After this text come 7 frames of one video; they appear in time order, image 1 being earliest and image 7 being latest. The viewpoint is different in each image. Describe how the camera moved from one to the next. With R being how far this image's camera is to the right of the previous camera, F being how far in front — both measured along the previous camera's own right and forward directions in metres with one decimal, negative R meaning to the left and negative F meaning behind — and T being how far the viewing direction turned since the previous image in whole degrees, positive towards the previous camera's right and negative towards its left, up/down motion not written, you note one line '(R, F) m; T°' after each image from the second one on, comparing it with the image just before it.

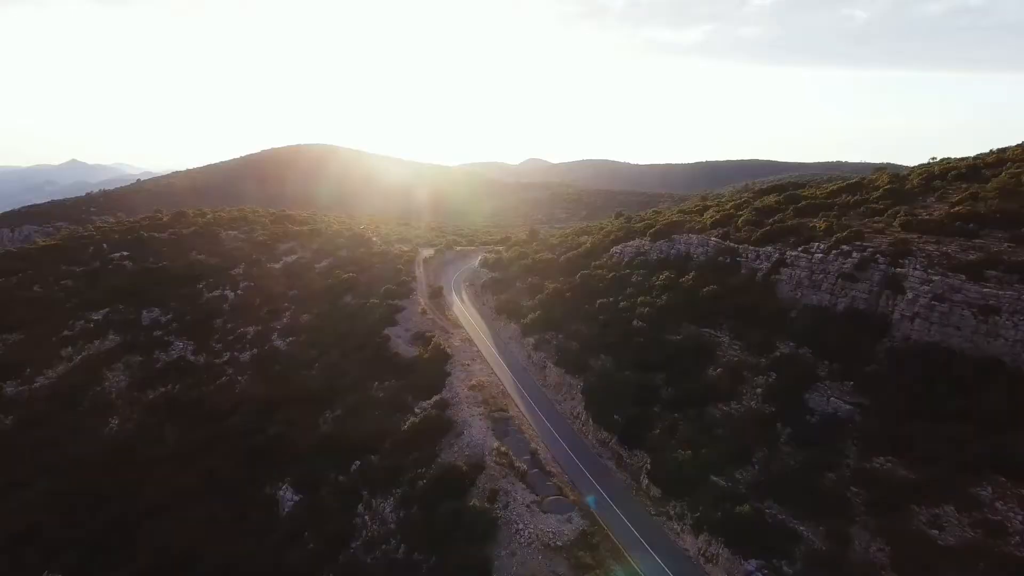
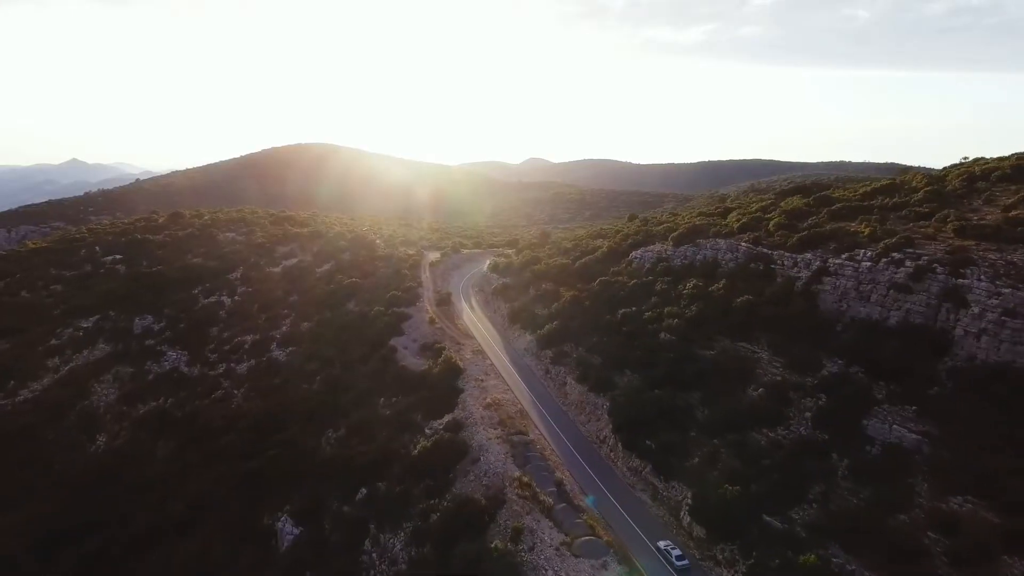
(-1.0, +2.2) m; 0°
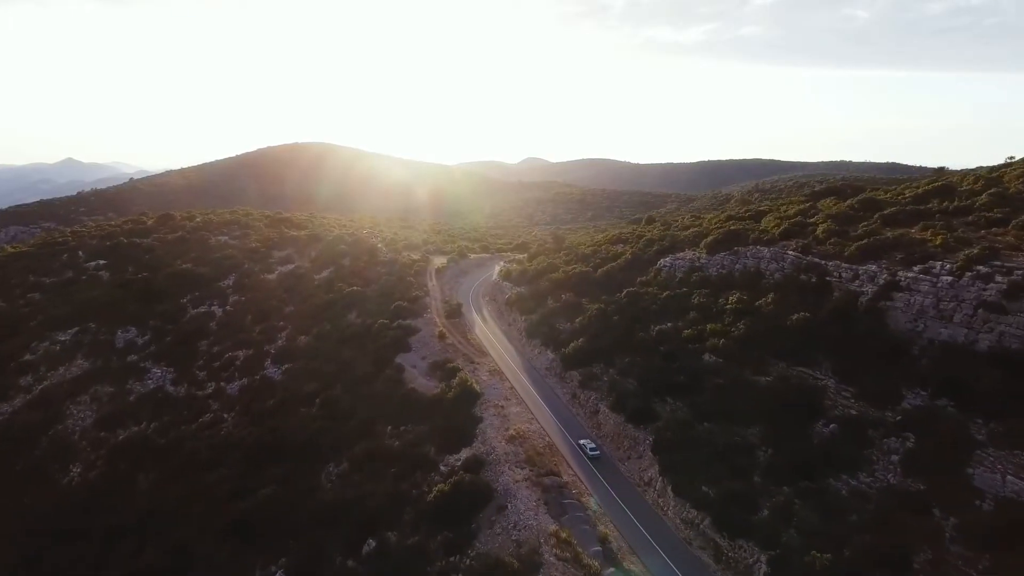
(-1.3, +3.2) m; 0°
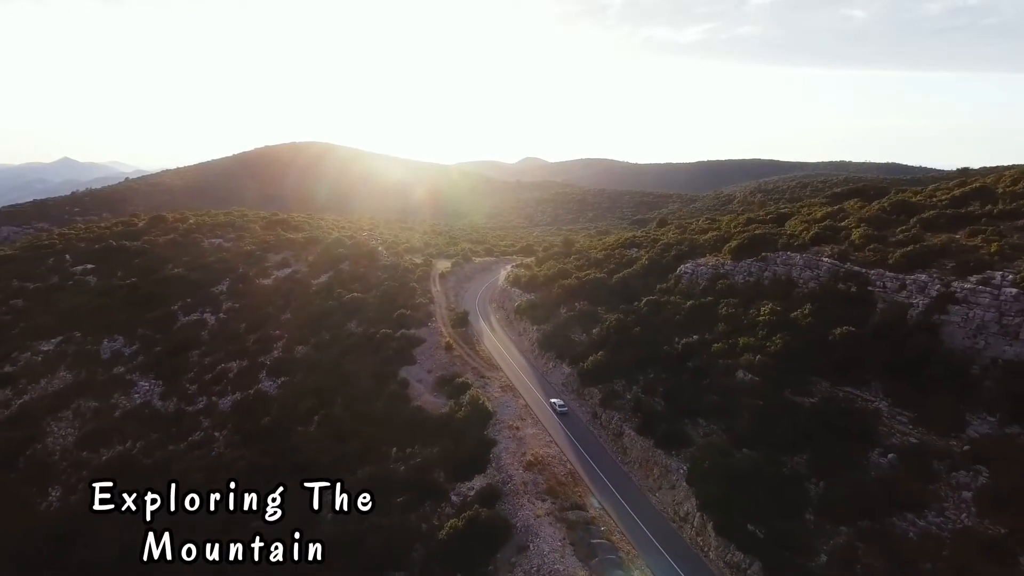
(-0.8, +2.1) m; 0°
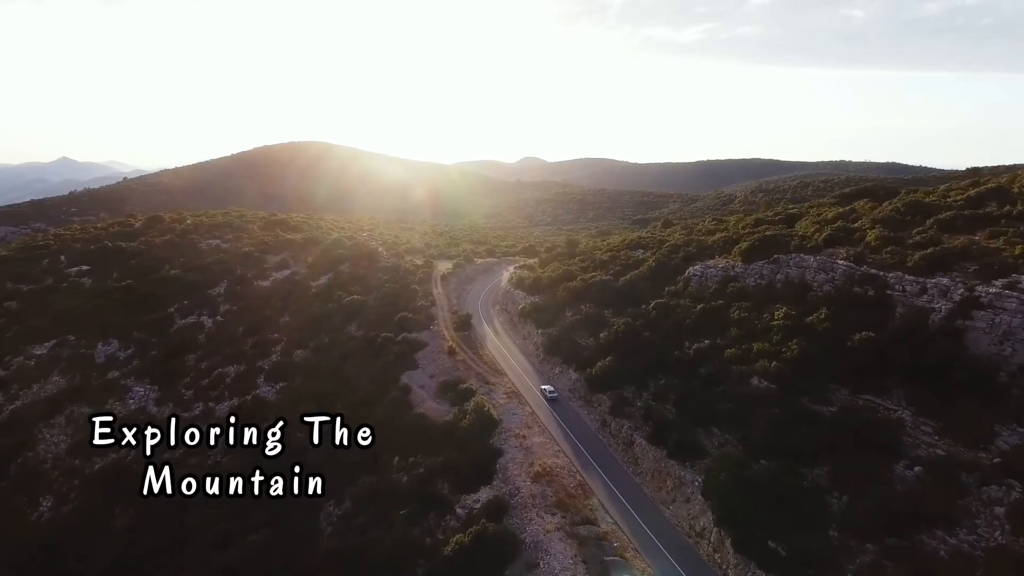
(-0.3, +0.8) m; 0°
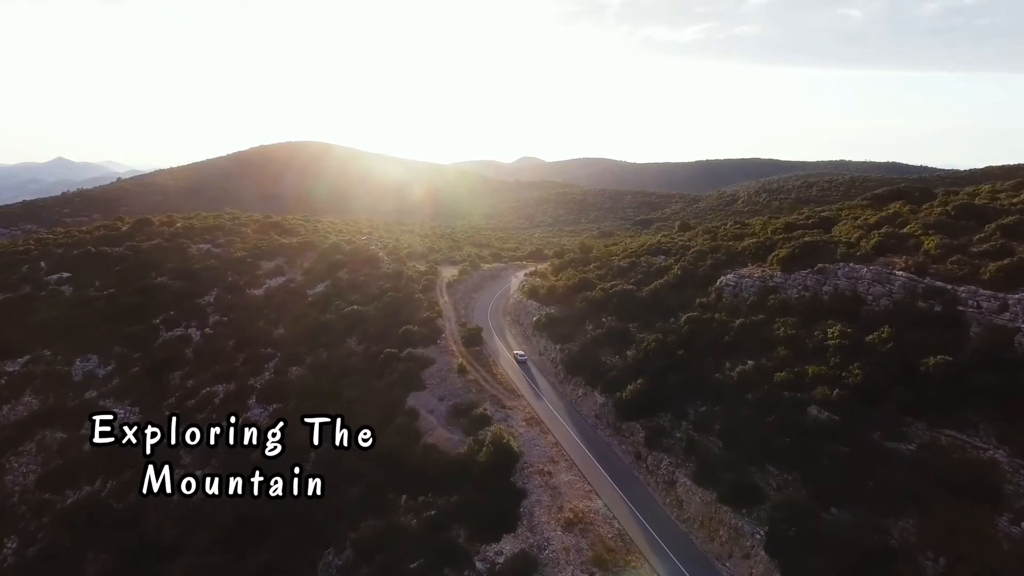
(-1.0, +2.7) m; 0°
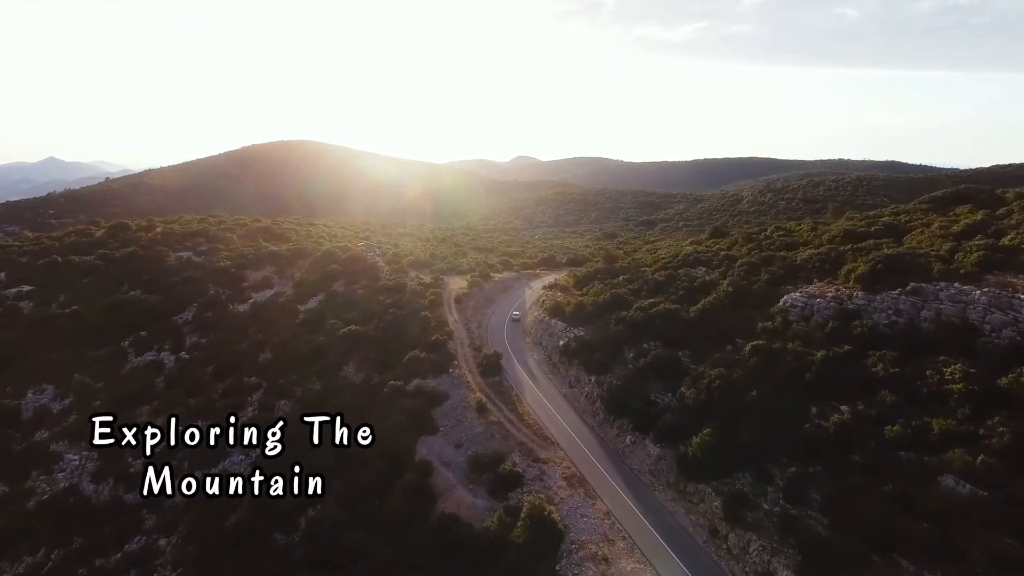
(-1.5, +4.4) m; +1°
